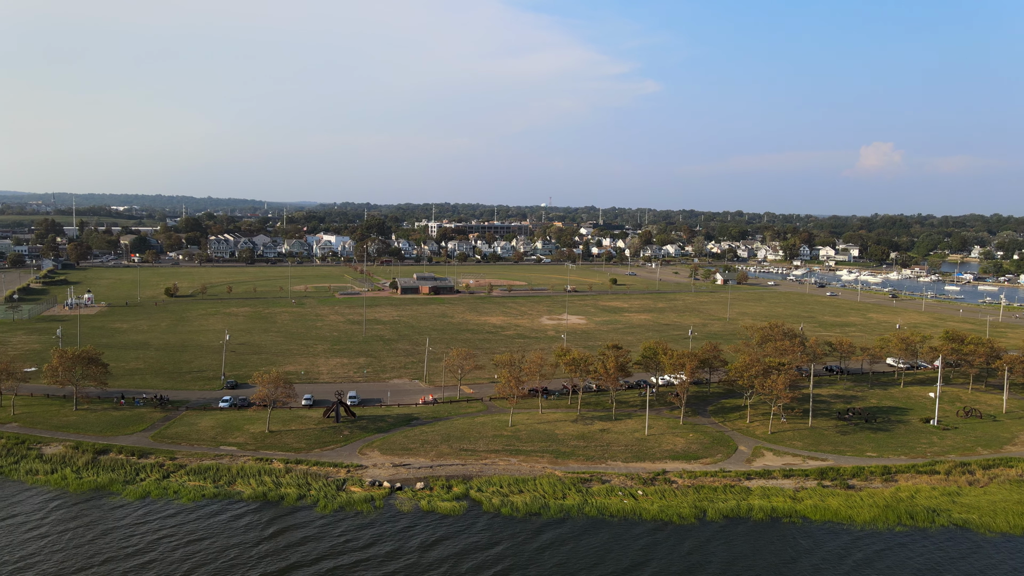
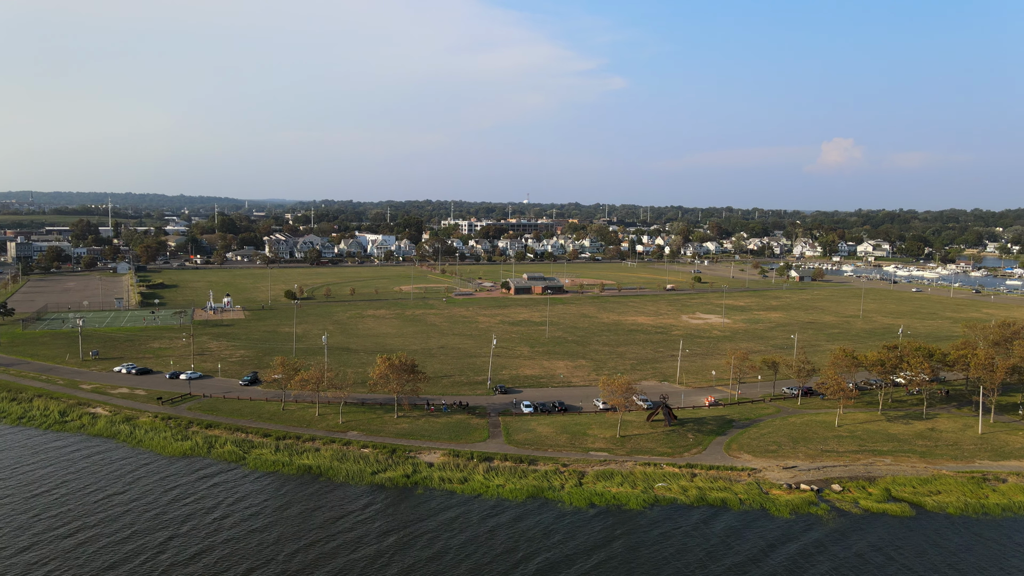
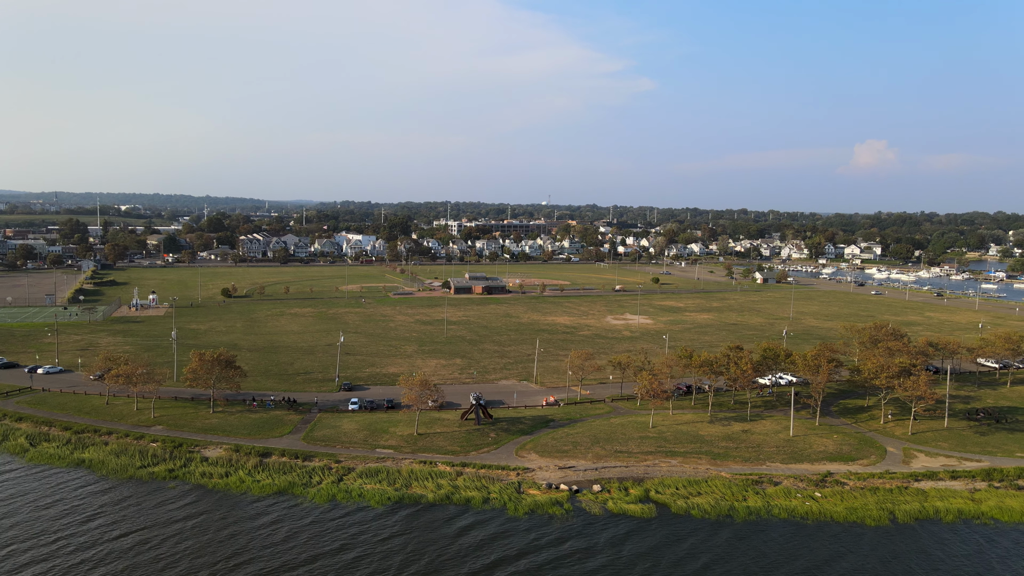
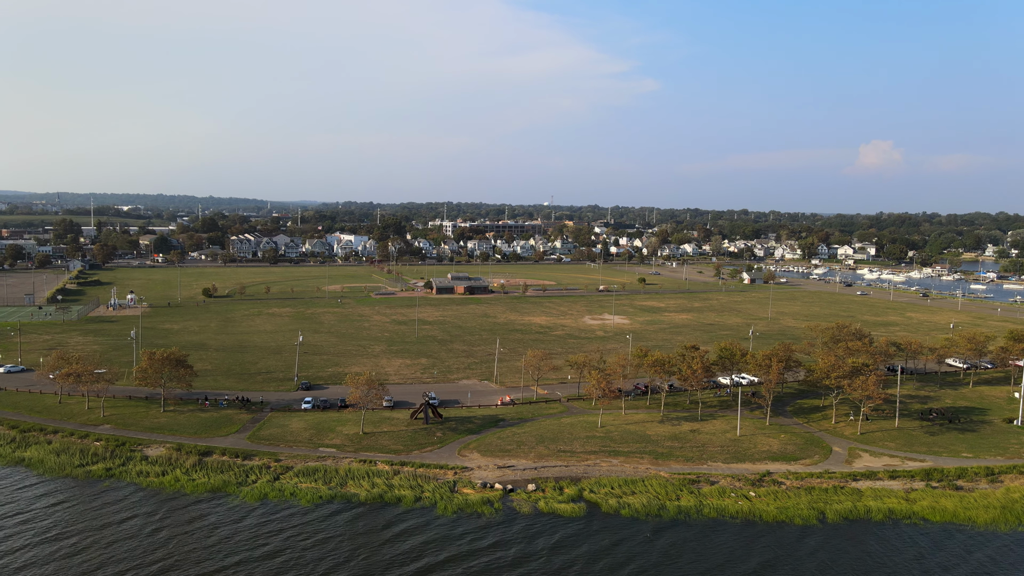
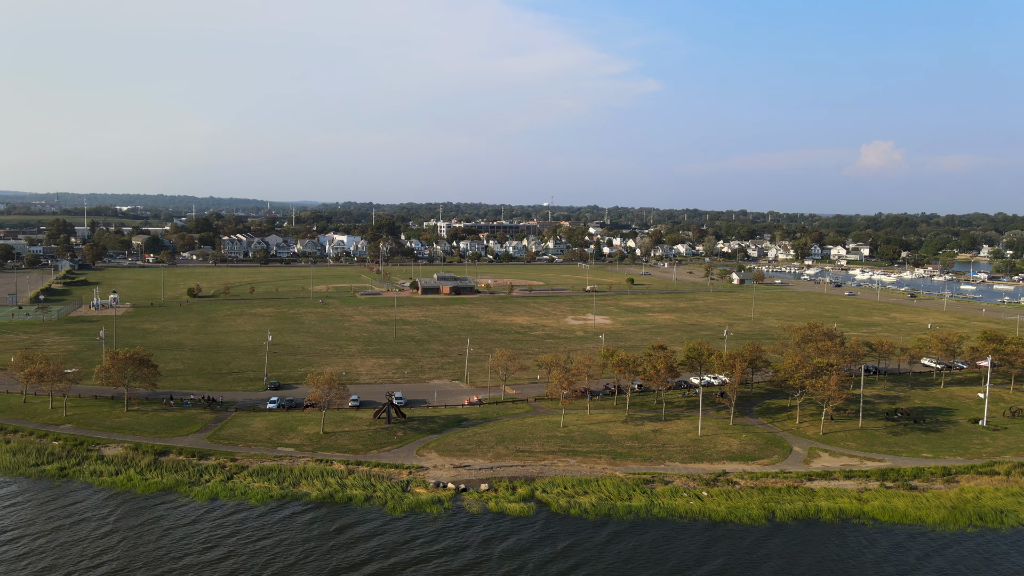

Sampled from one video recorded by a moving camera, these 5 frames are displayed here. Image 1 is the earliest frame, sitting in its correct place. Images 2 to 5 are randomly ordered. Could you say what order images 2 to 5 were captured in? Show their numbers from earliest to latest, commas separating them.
5, 4, 3, 2
